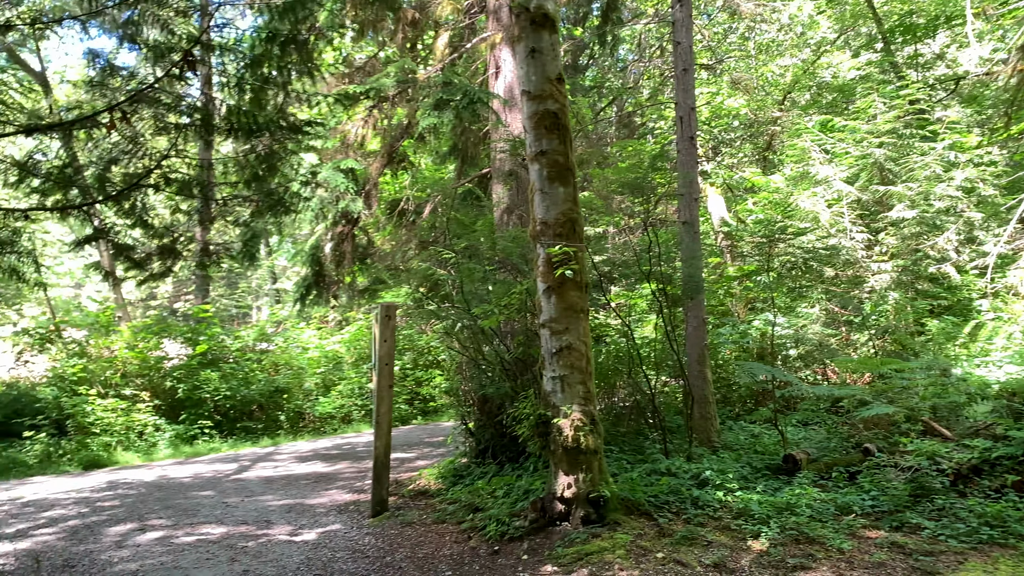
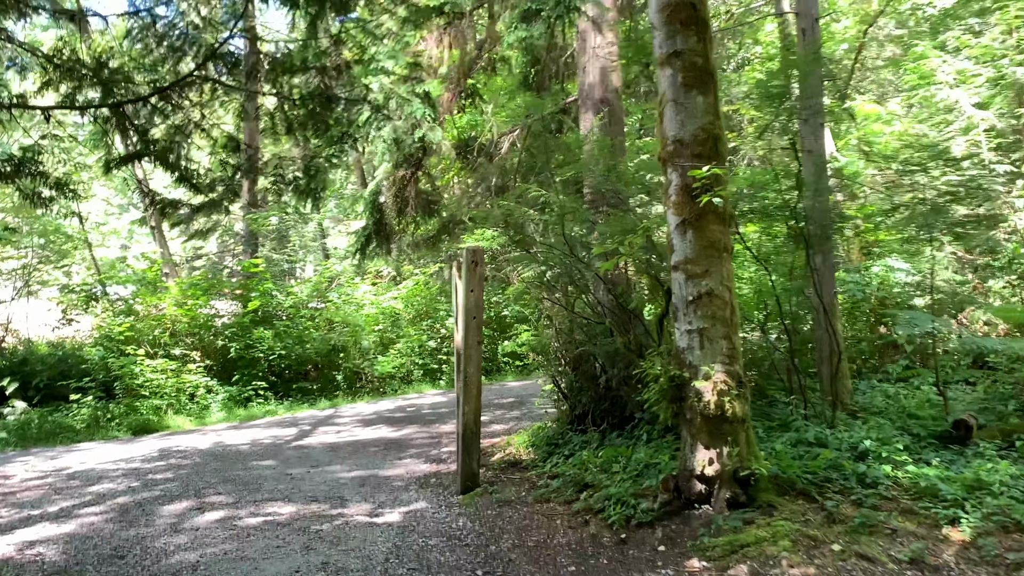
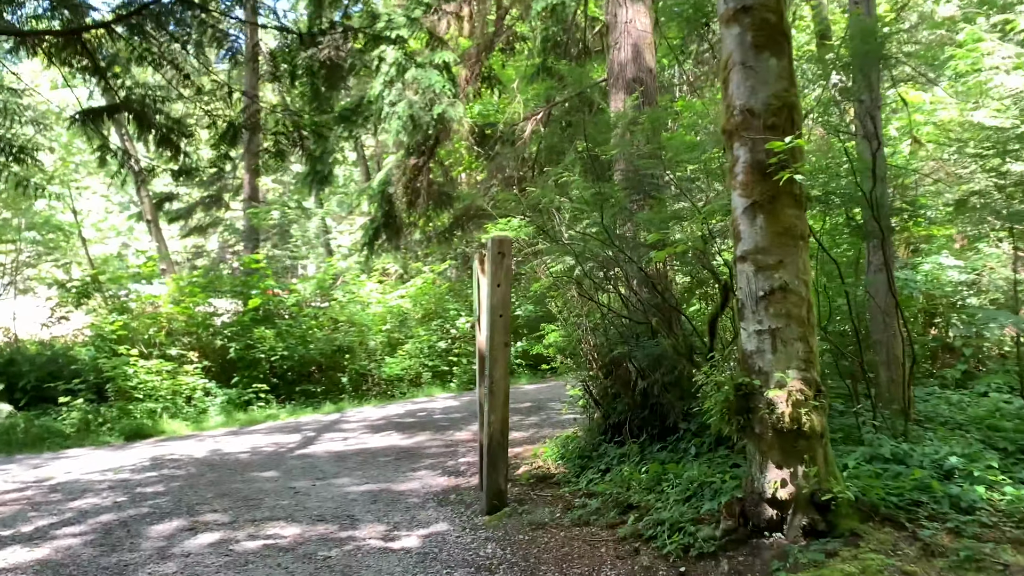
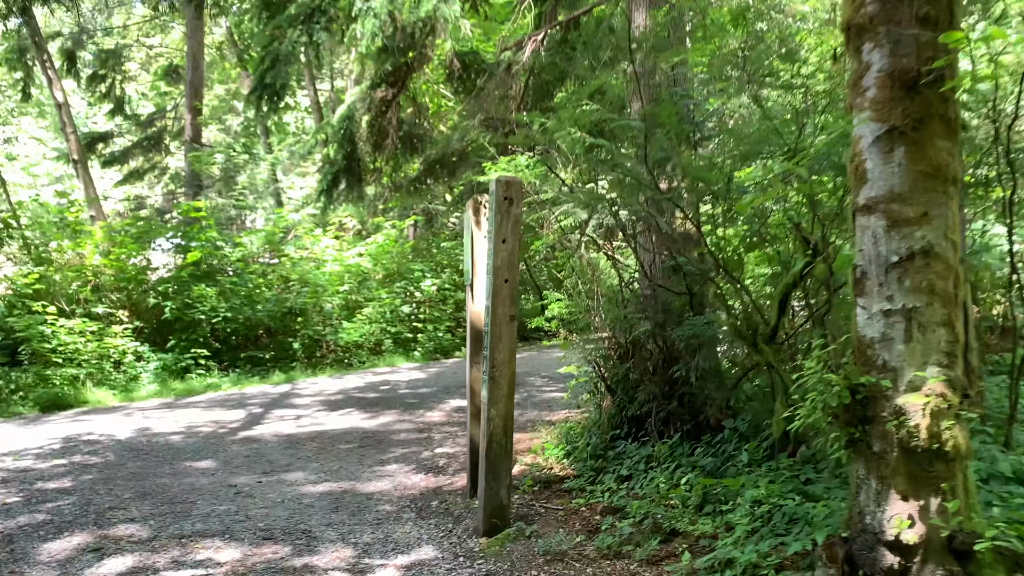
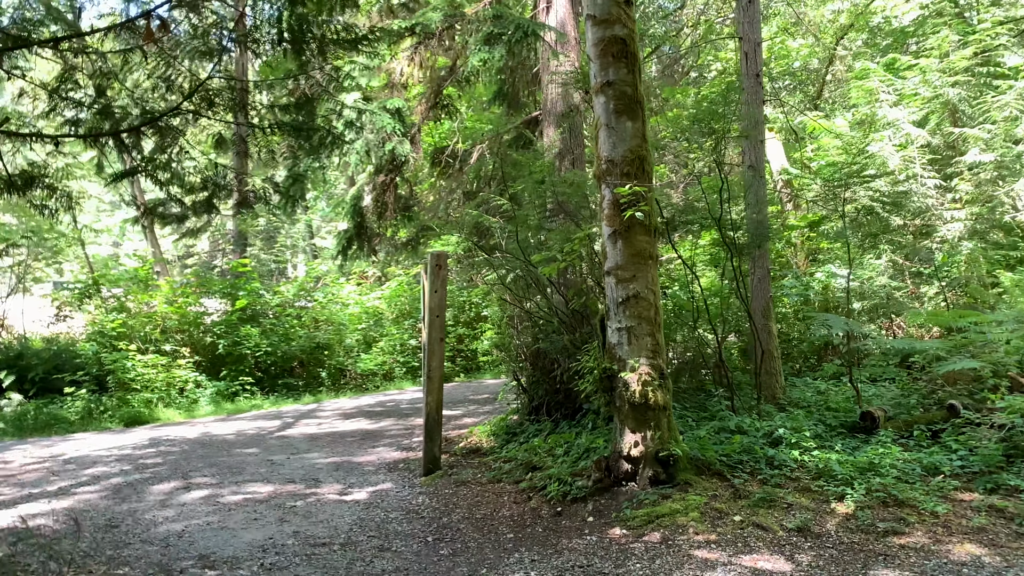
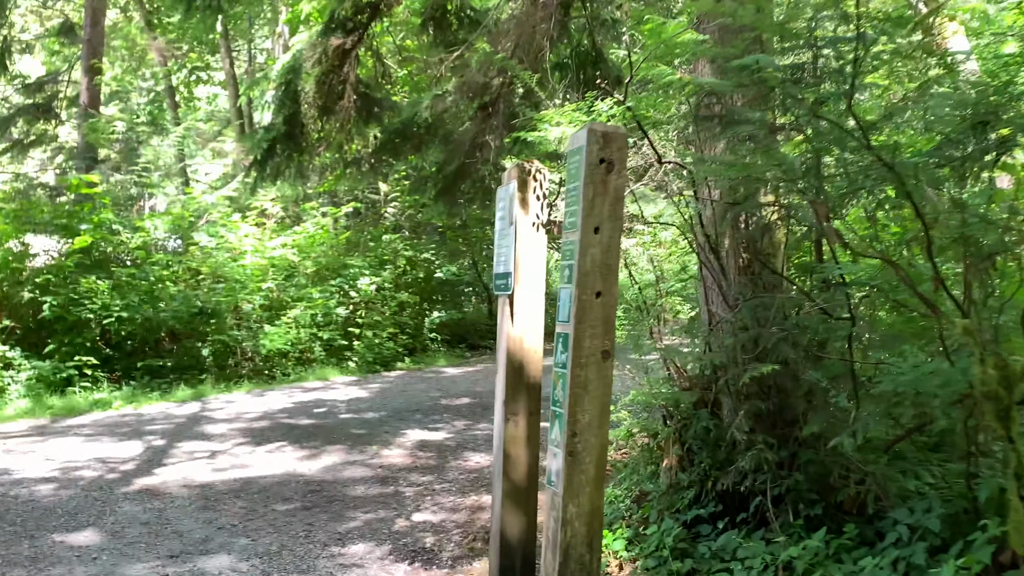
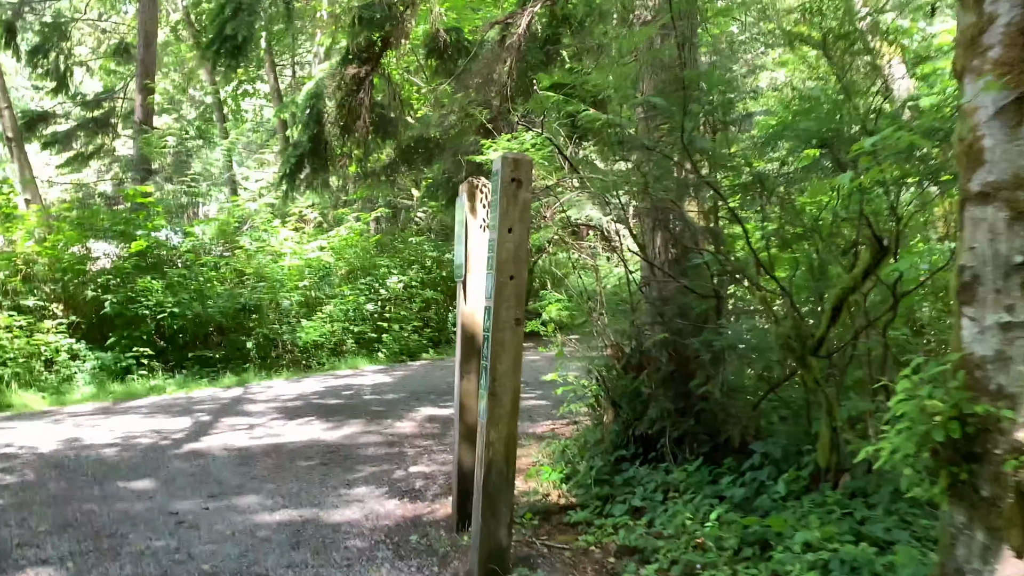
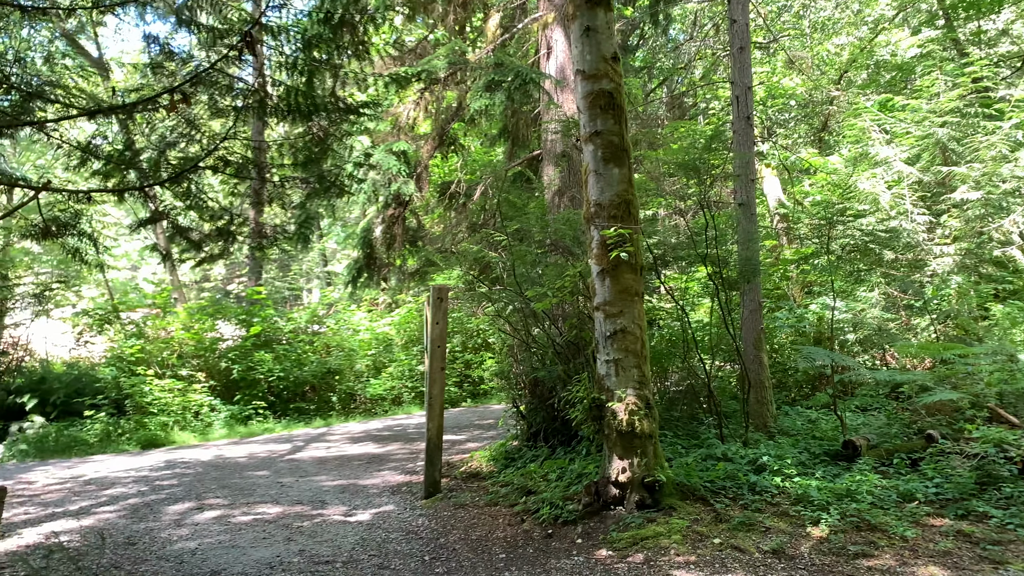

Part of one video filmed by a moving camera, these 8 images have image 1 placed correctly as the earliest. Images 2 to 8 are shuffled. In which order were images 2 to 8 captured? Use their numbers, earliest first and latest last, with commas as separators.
8, 5, 2, 3, 4, 7, 6
